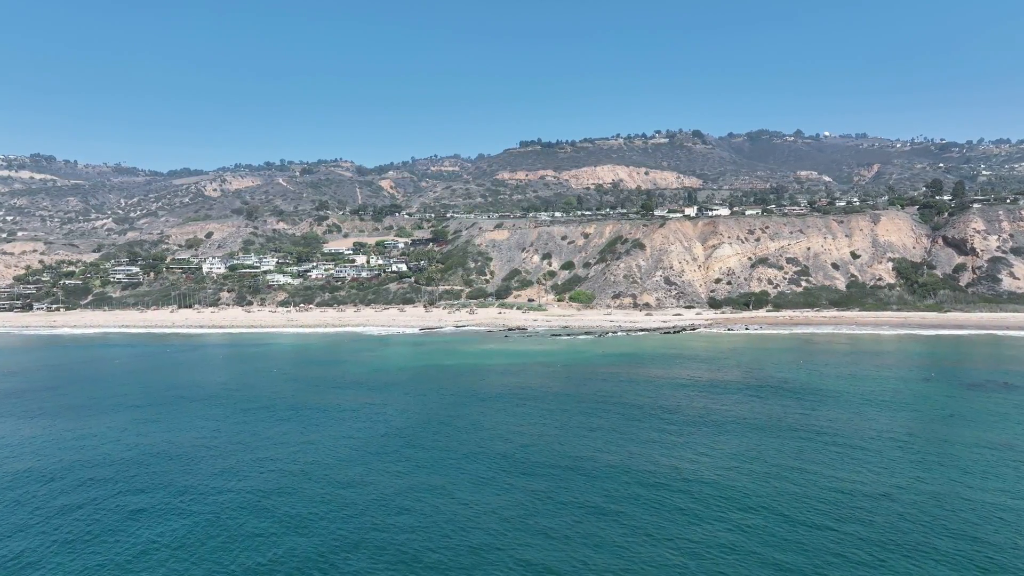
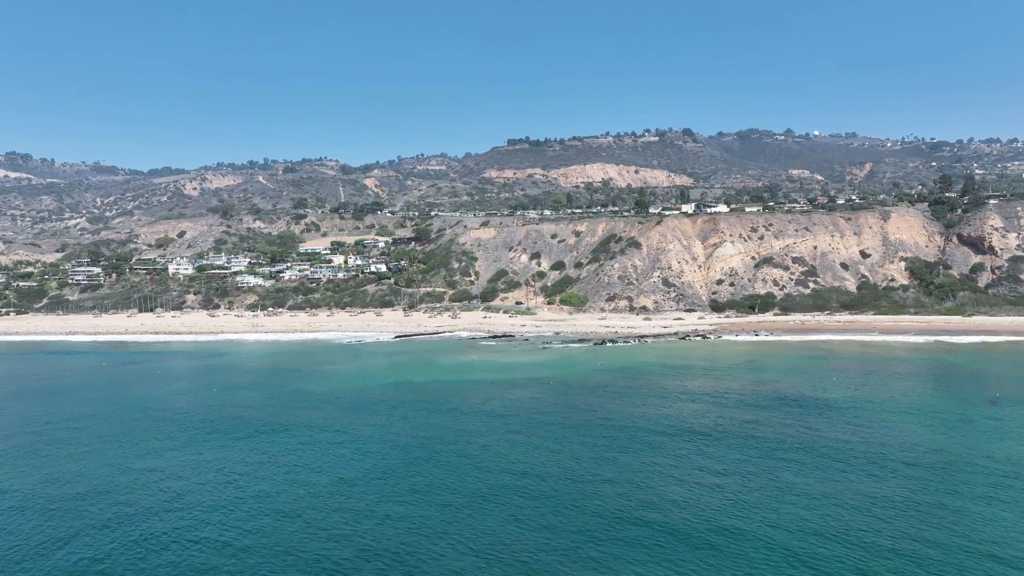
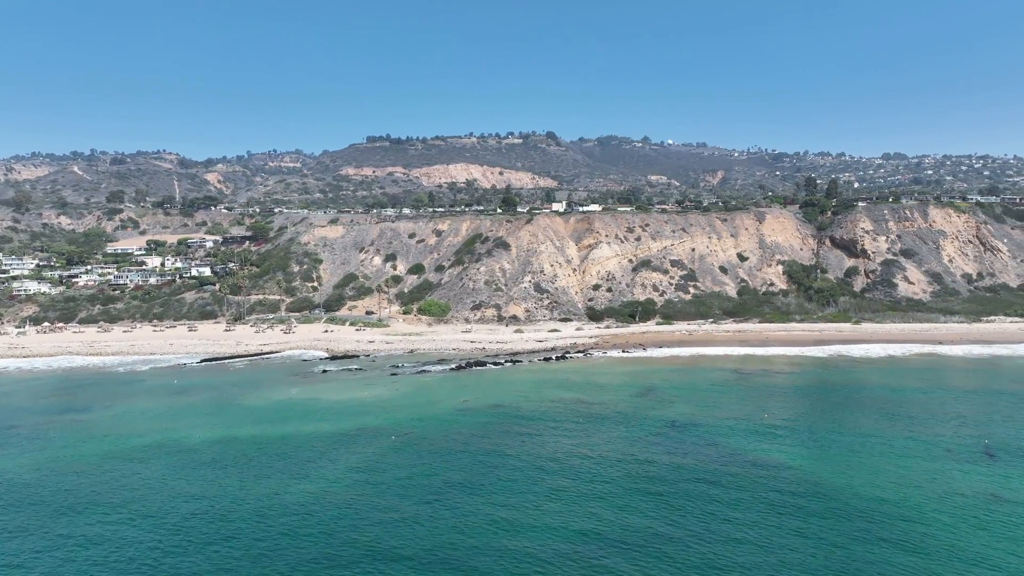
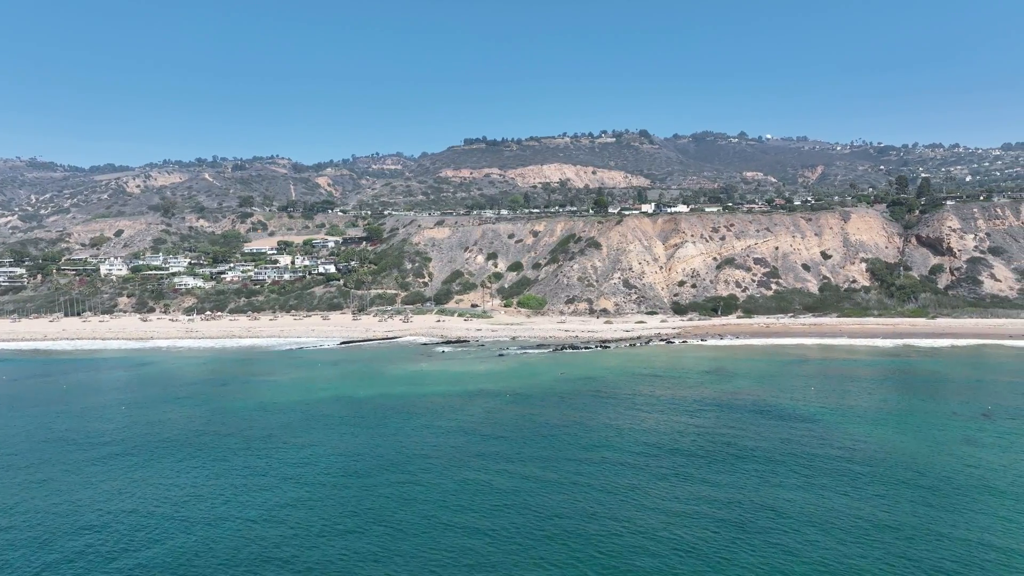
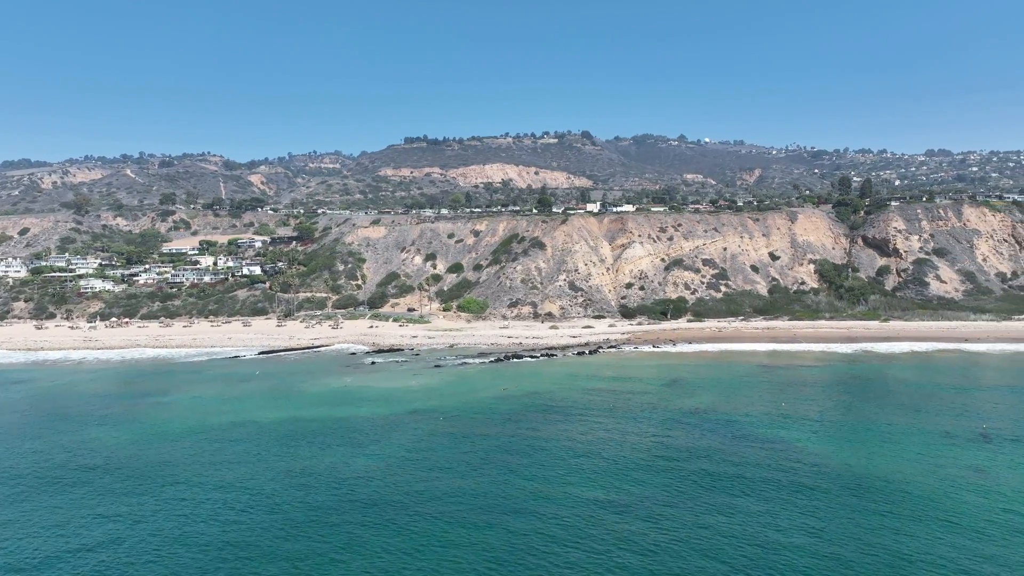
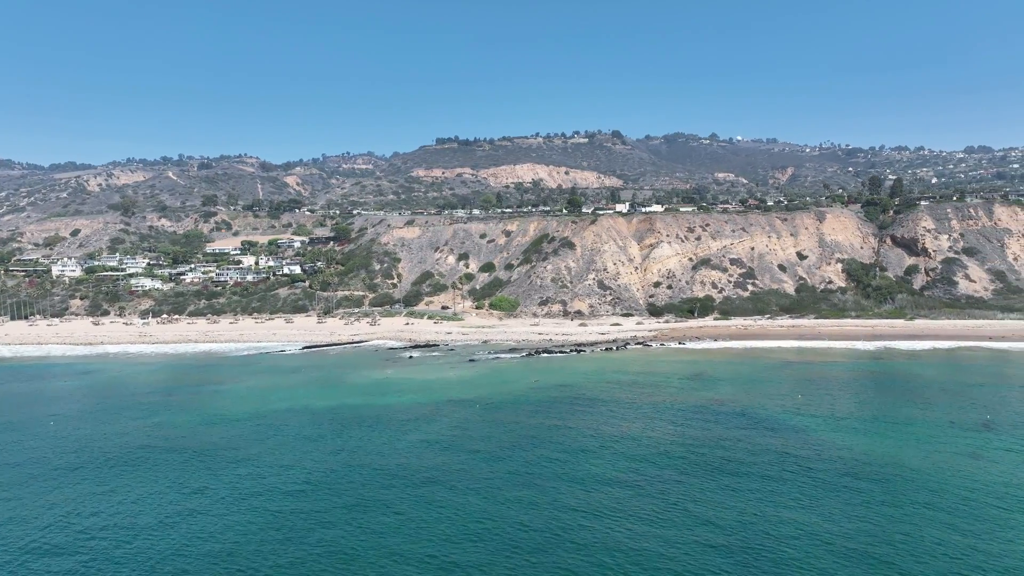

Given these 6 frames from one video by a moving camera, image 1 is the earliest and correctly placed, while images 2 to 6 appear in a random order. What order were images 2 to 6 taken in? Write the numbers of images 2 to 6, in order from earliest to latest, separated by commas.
2, 4, 6, 5, 3
